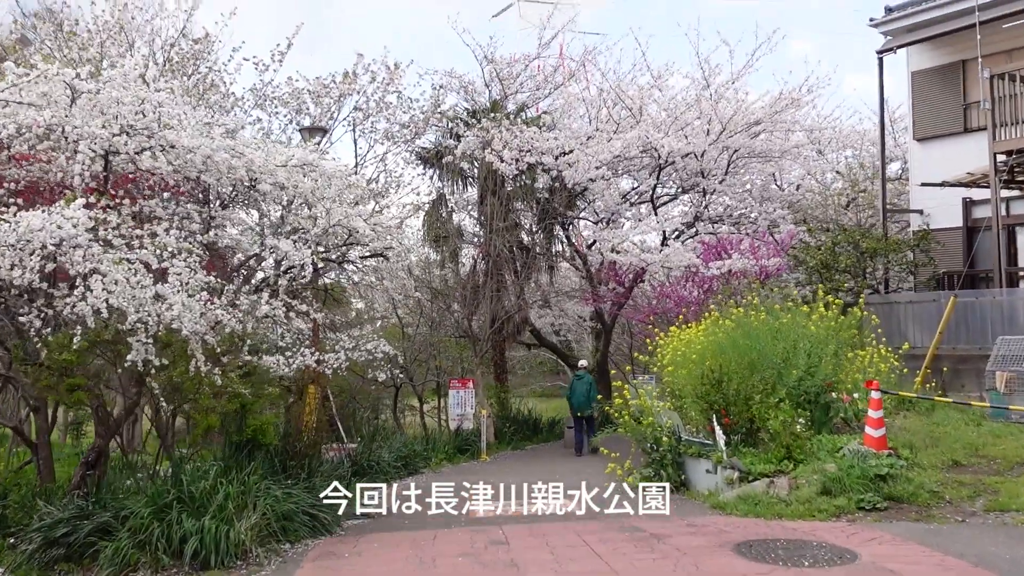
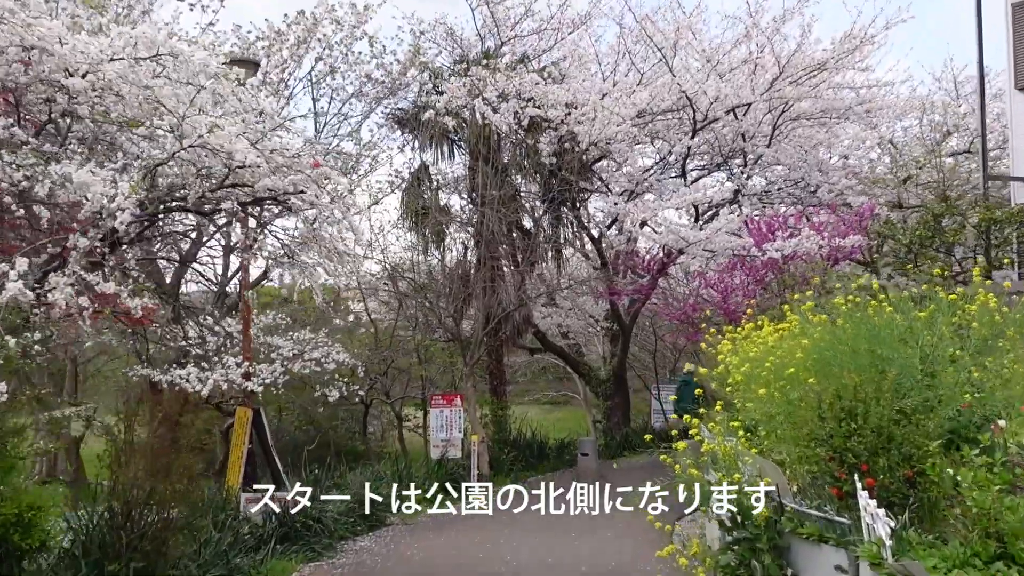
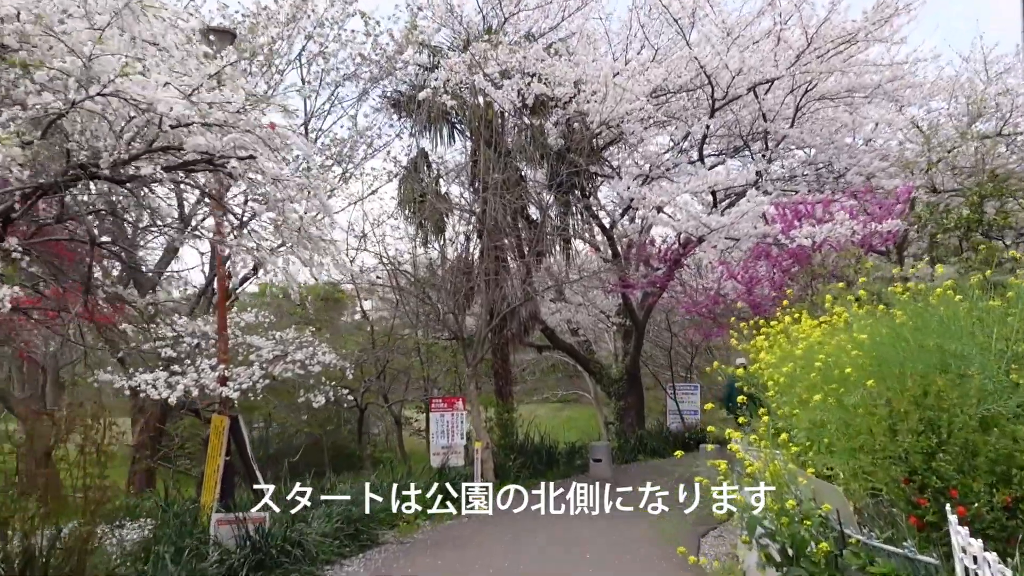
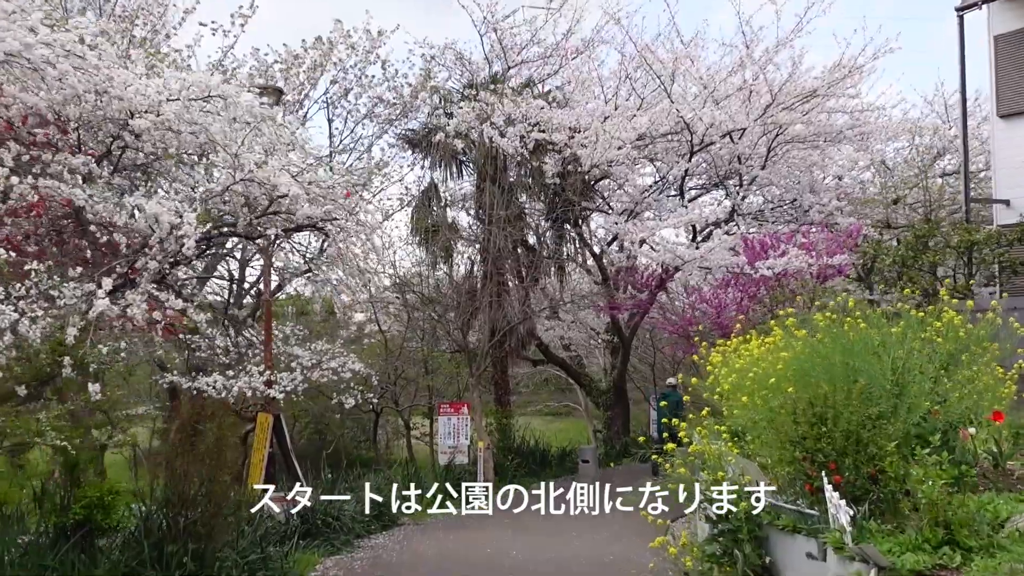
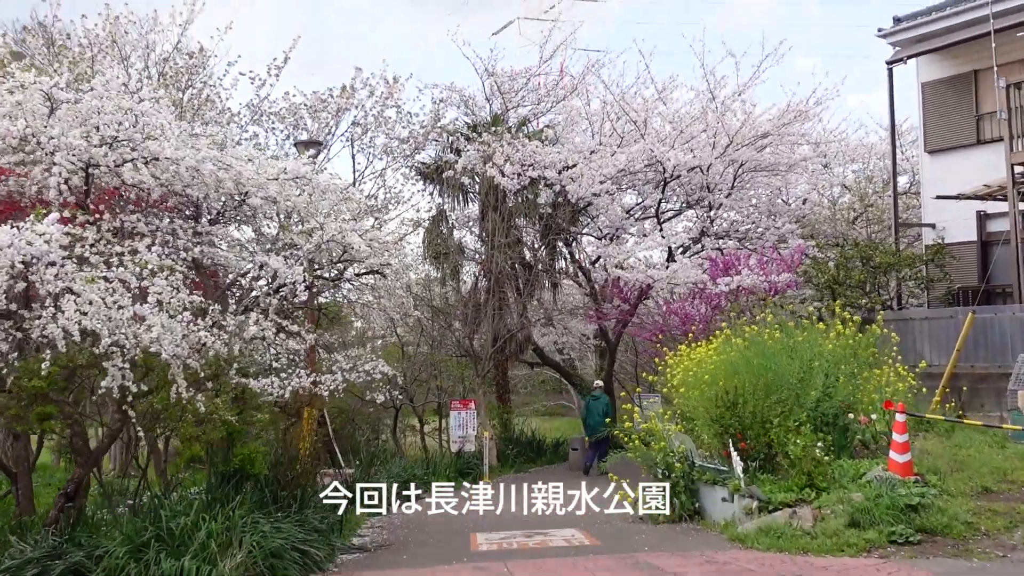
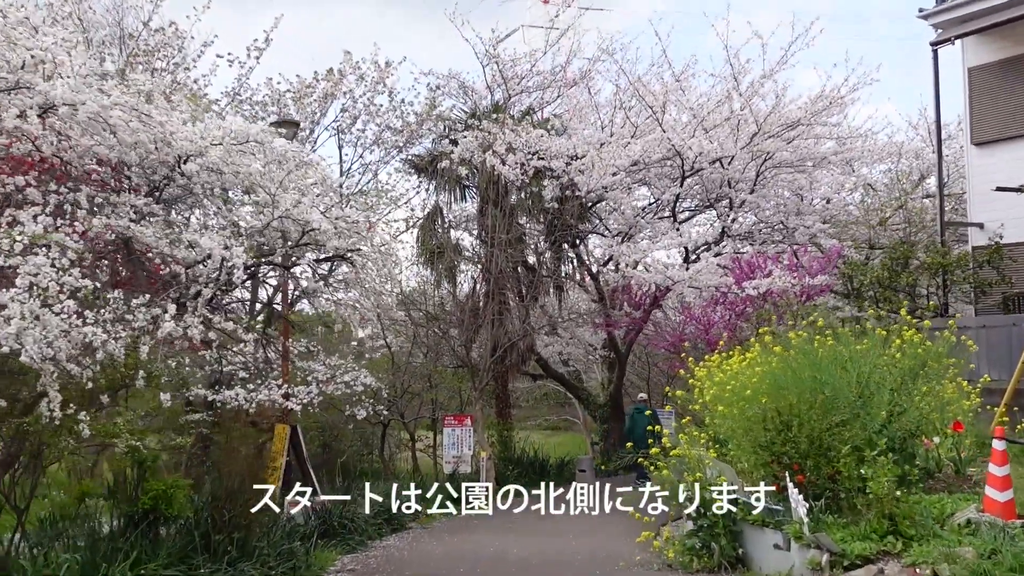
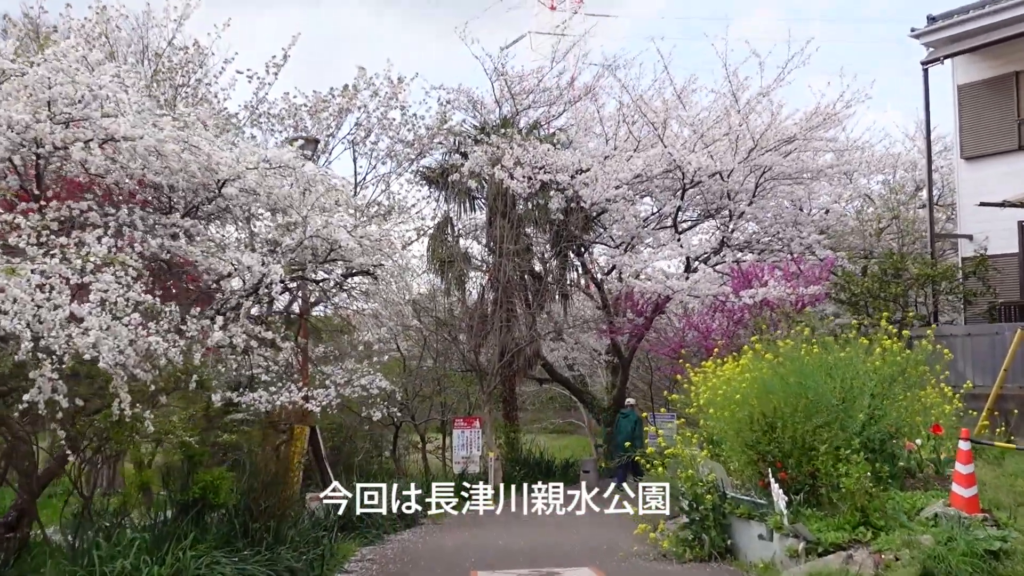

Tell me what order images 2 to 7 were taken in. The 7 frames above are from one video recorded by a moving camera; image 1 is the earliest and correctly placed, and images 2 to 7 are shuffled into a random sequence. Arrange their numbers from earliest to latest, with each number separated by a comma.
5, 7, 6, 4, 2, 3
